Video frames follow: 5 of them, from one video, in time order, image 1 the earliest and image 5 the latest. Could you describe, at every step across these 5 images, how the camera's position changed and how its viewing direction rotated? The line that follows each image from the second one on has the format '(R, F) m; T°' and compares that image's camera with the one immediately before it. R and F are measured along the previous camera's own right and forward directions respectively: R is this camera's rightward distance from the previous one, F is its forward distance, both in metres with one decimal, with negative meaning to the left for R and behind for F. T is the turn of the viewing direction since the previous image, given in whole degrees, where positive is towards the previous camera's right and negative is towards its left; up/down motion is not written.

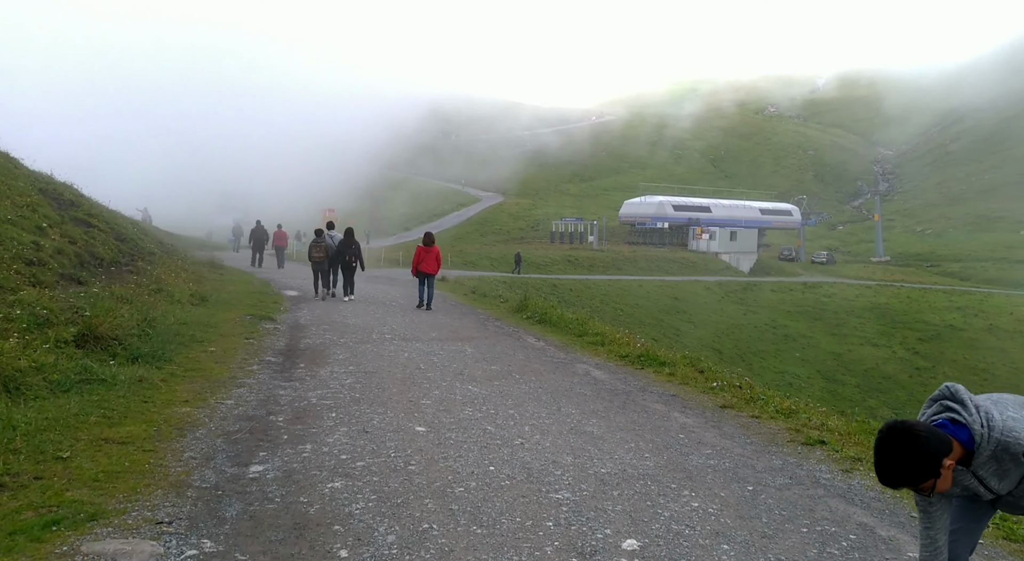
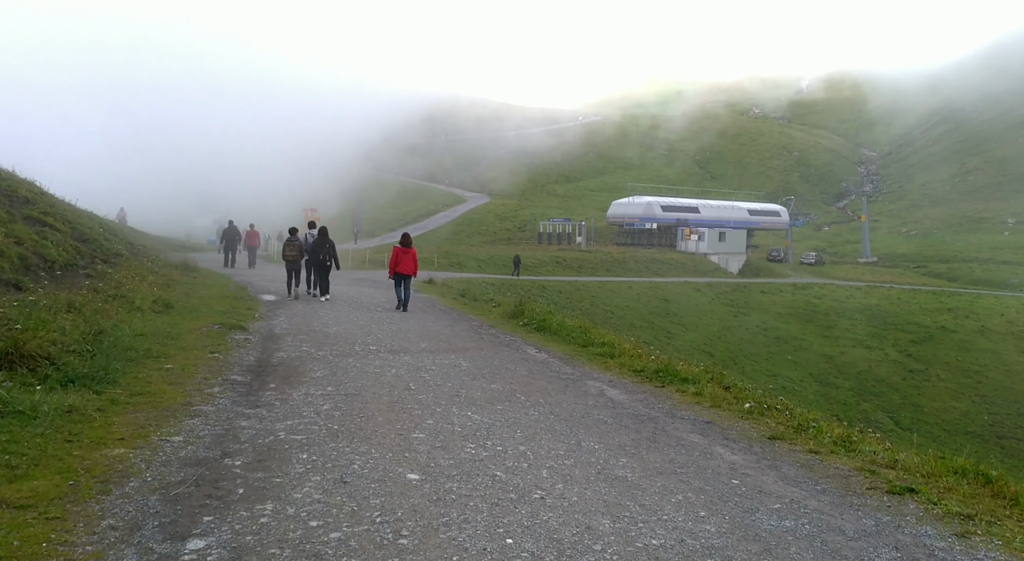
(-0.2, +1.4) m; +1°
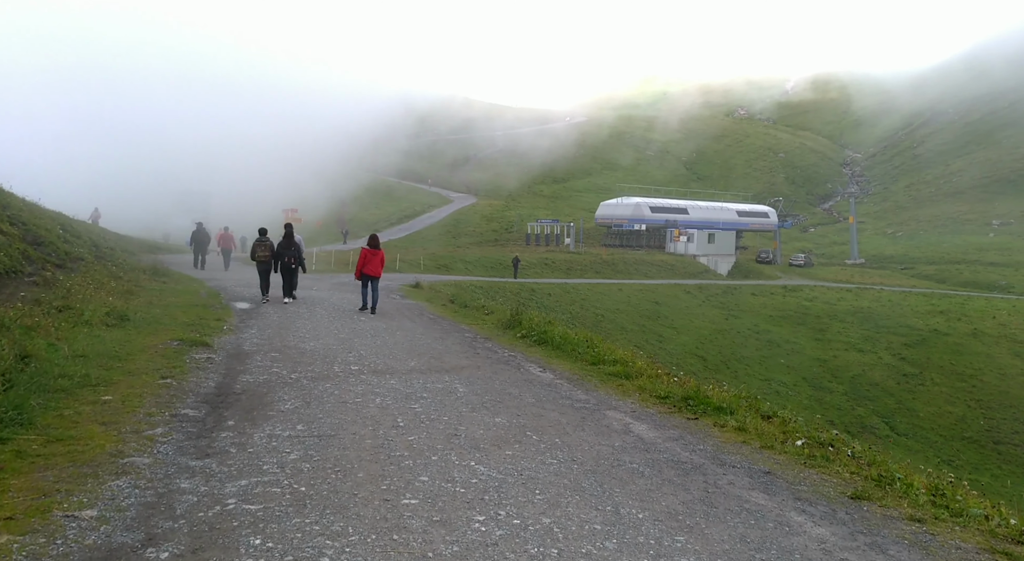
(-0.2, +1.5) m; +1°
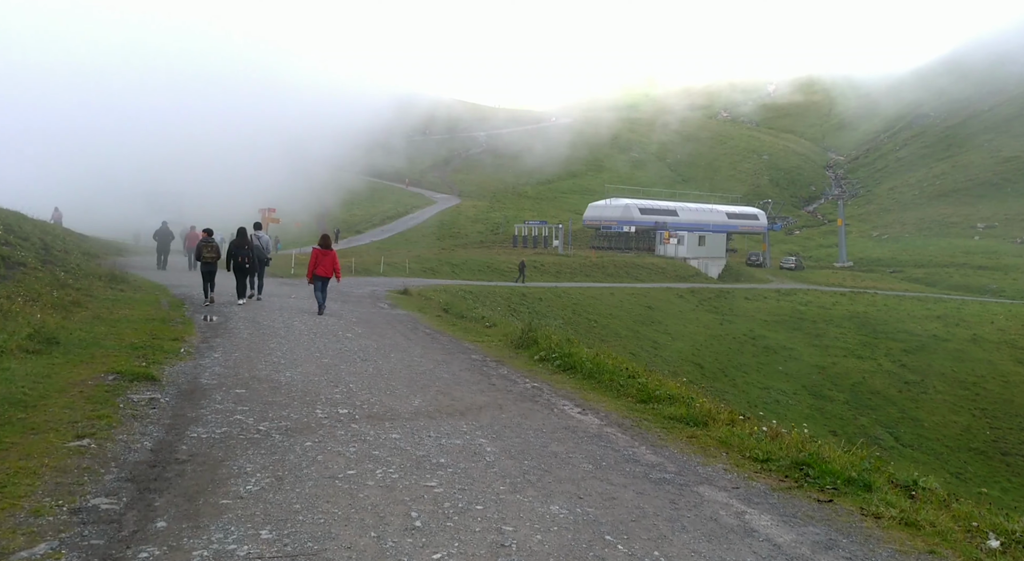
(-0.6, +2.5) m; +1°
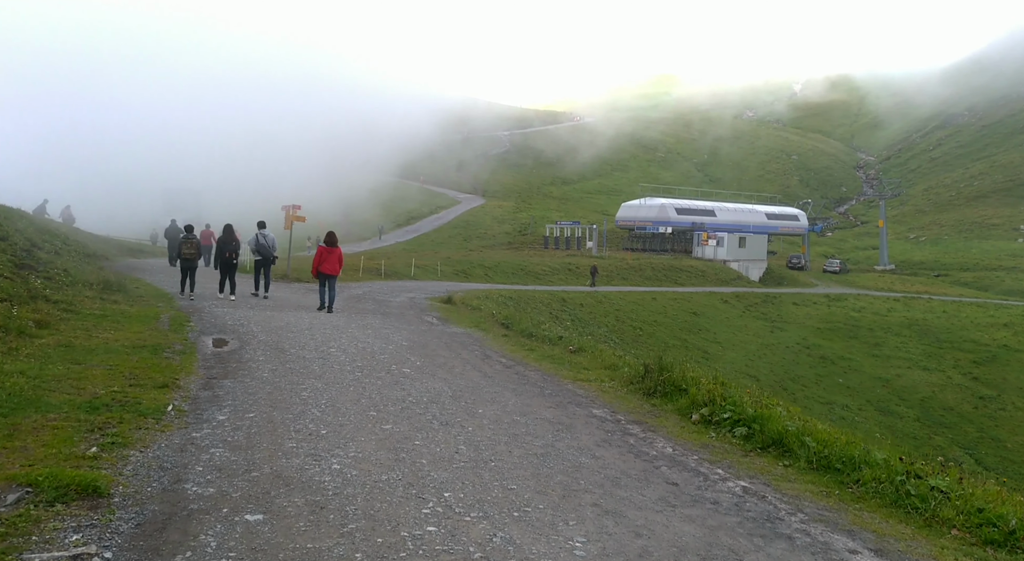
(-1.5, +4.3) m; -1°
